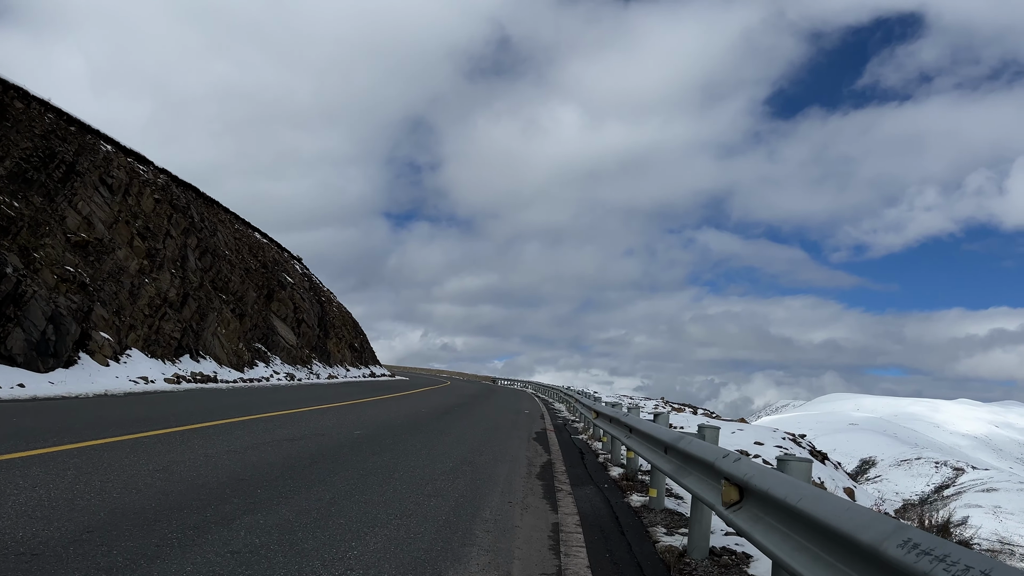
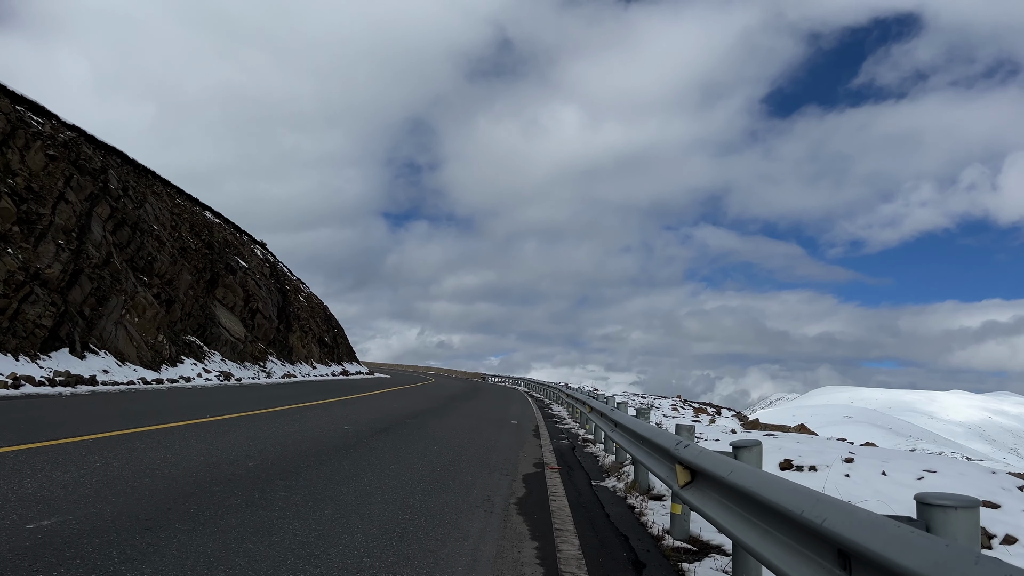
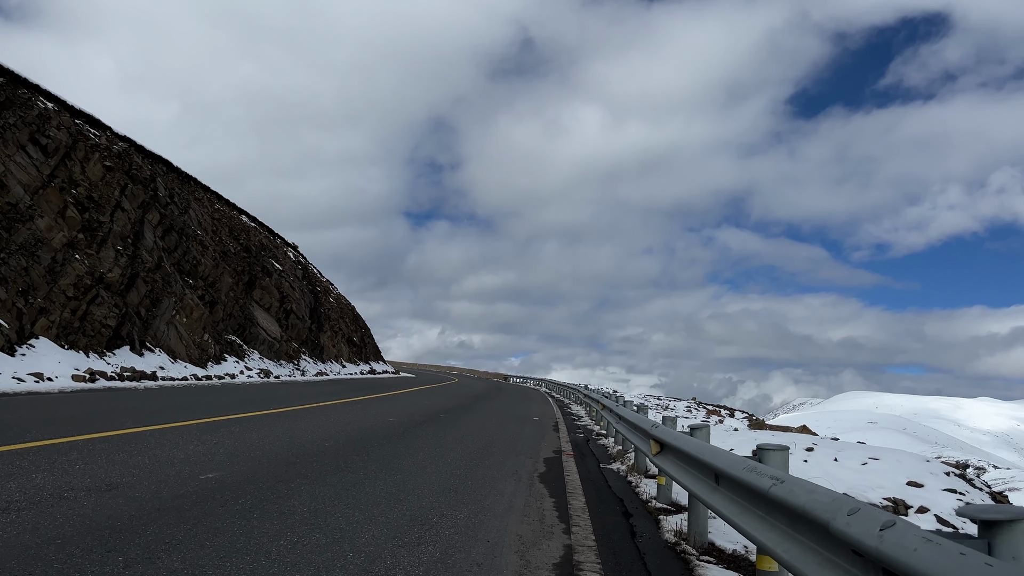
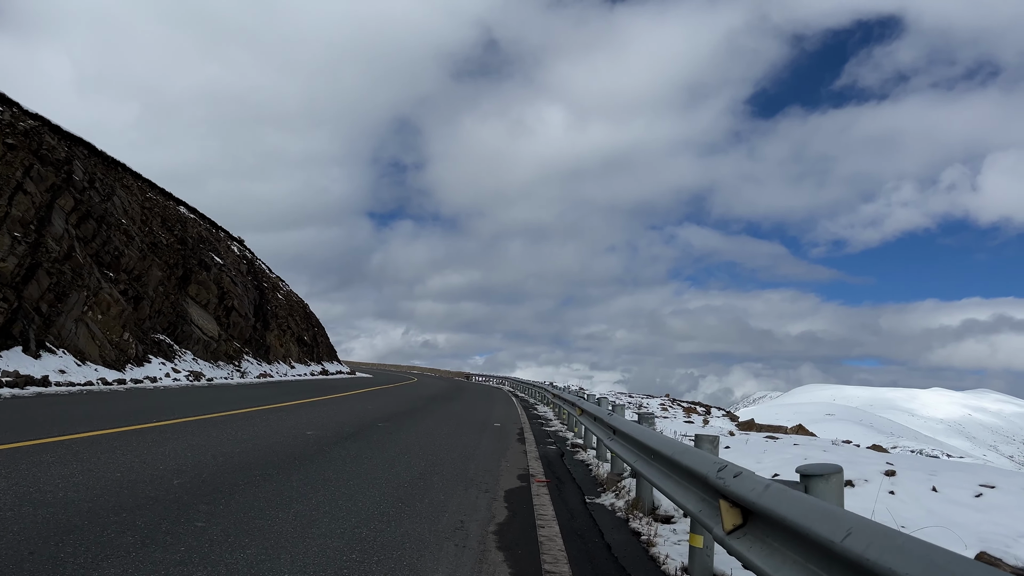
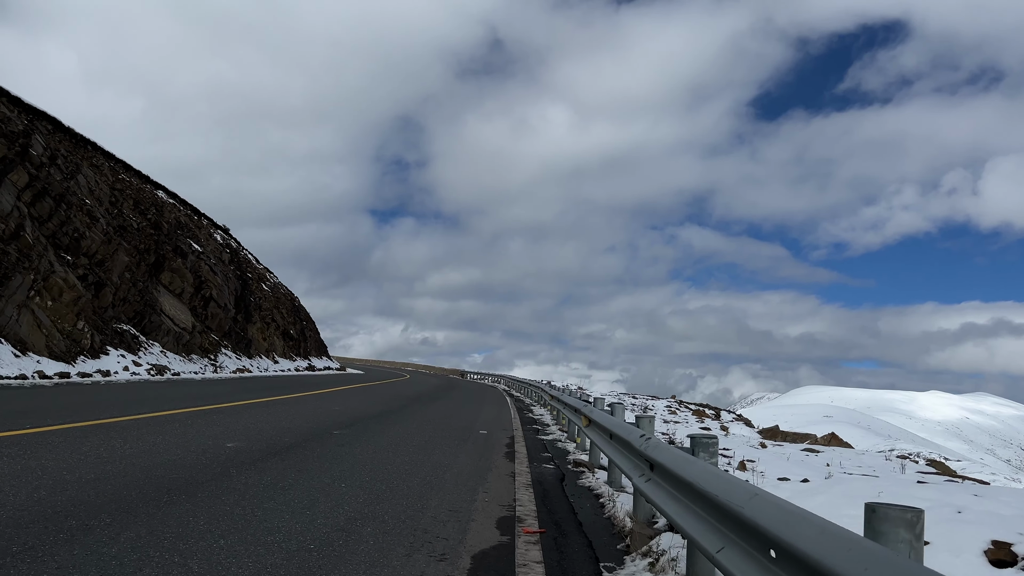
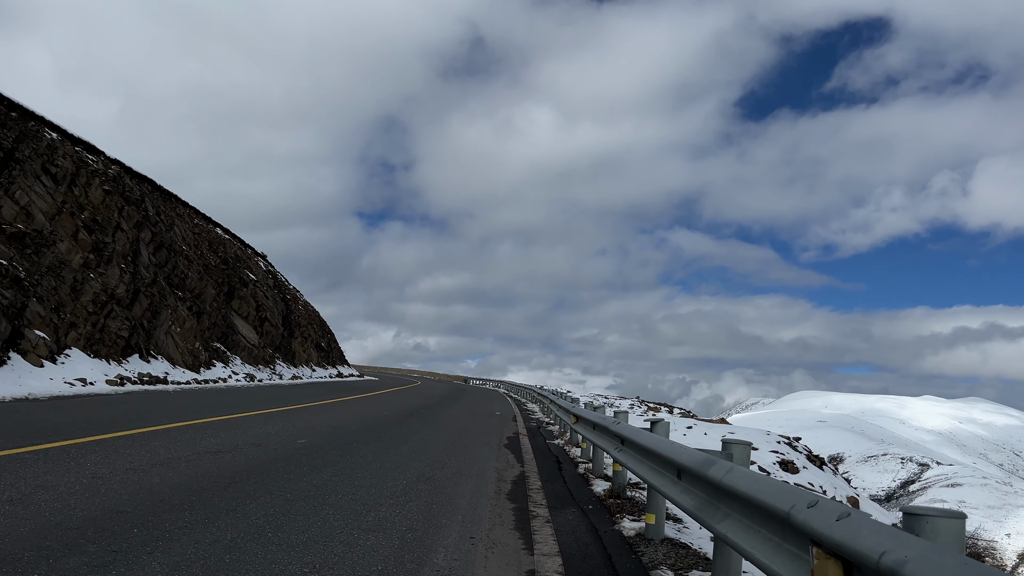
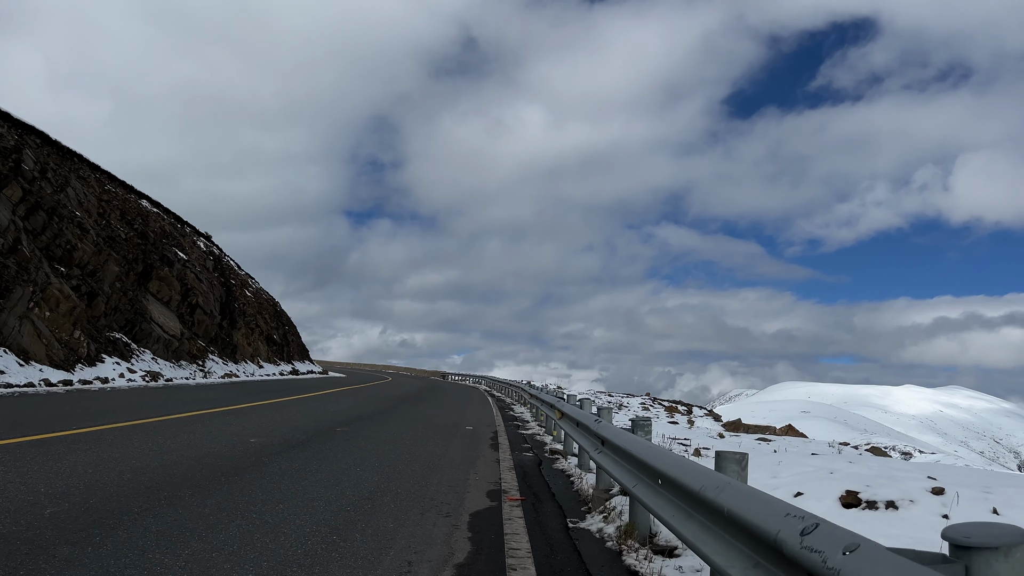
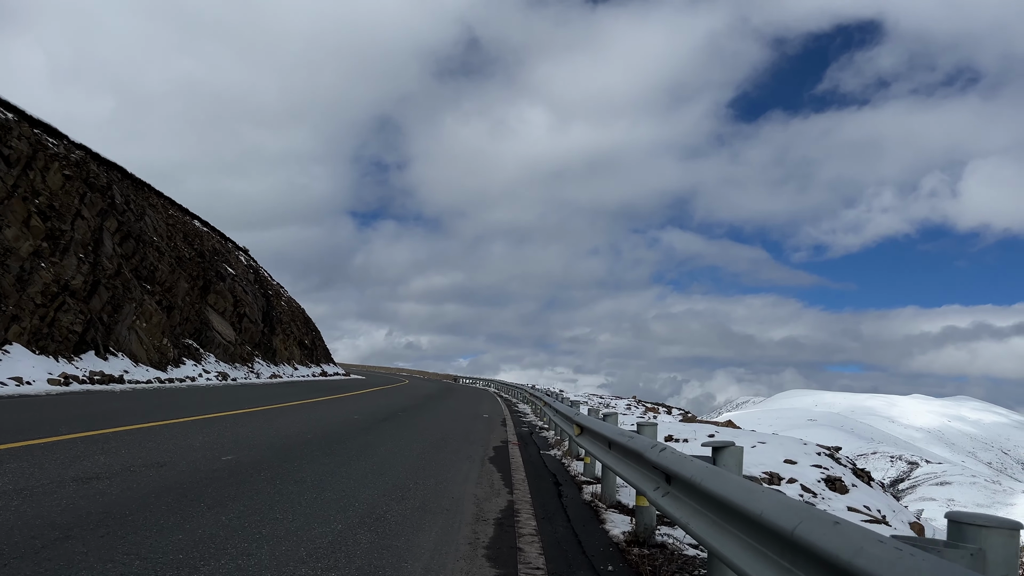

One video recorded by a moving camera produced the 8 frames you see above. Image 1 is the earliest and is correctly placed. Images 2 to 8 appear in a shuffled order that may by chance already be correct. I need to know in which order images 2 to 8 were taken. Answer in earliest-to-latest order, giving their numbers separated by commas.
6, 8, 3, 2, 4, 7, 5
